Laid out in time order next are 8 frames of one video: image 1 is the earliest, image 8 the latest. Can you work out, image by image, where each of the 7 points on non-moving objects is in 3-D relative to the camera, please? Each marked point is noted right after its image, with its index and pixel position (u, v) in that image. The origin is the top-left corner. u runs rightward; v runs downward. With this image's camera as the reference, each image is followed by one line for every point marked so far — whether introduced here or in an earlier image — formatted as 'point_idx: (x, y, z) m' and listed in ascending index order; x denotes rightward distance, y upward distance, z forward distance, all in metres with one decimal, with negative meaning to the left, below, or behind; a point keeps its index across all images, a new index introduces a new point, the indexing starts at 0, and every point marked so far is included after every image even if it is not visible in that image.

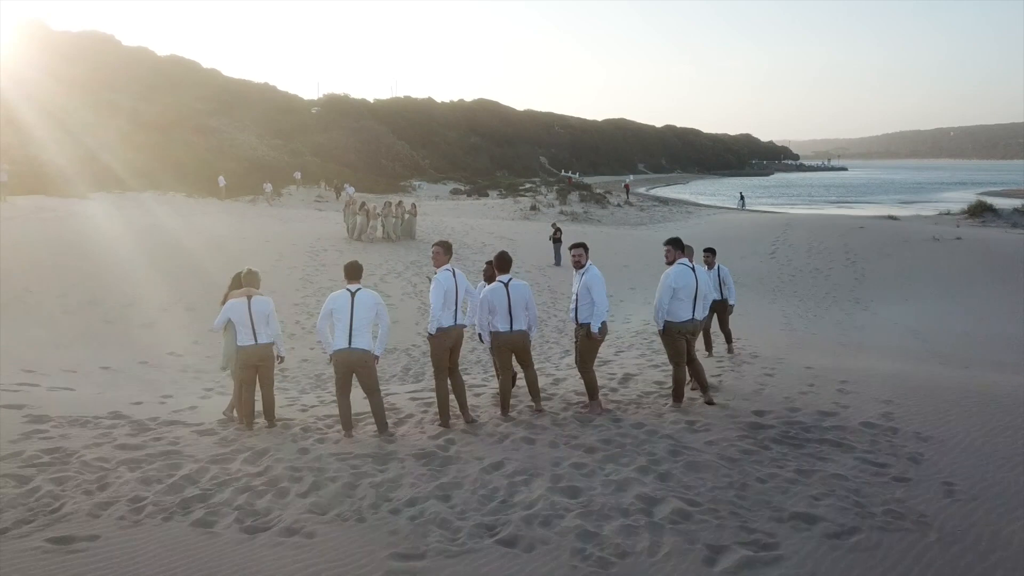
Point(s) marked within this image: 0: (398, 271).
0: (-2.1, +0.3, +14.8) m
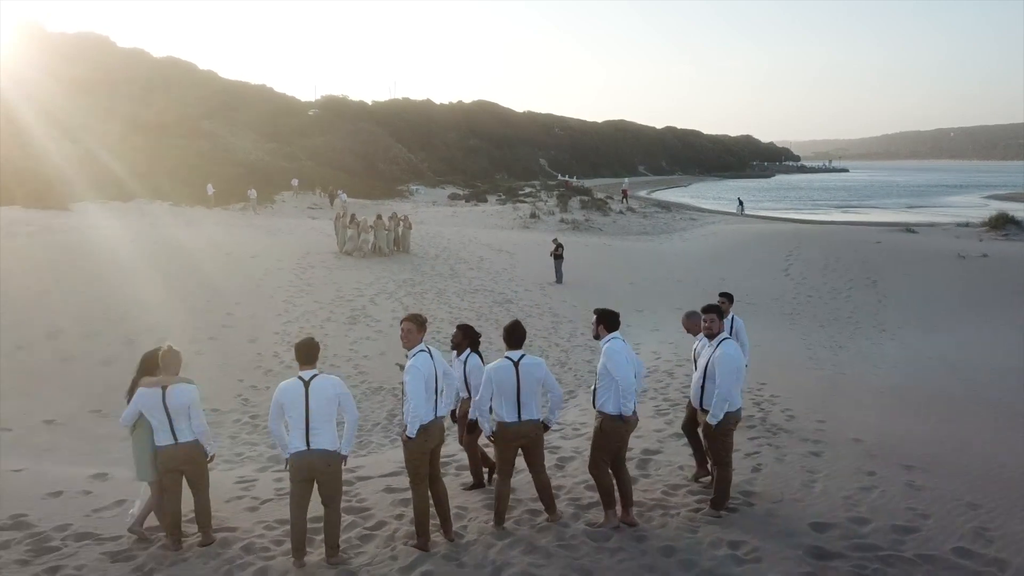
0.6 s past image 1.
0: (-2.1, 0.0, +13.9) m
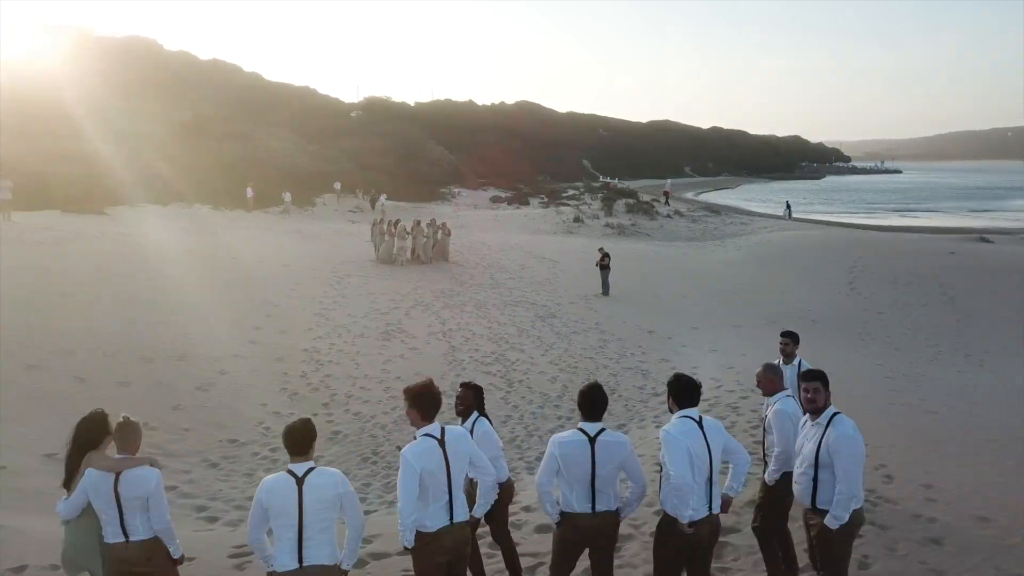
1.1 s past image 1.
0: (-1.4, -0.2, +13.2) m
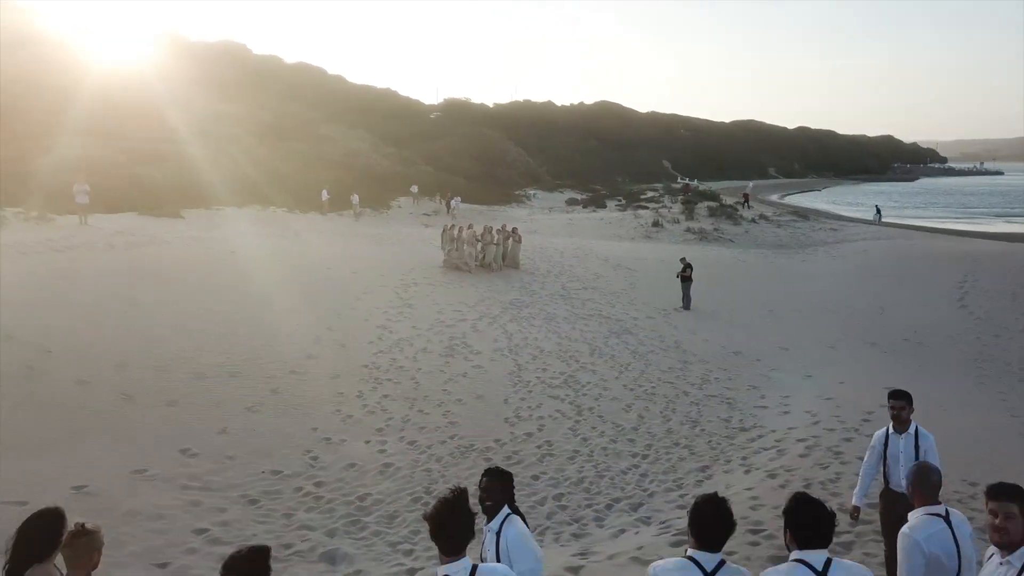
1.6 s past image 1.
0: (-0.3, -0.4, +12.6) m
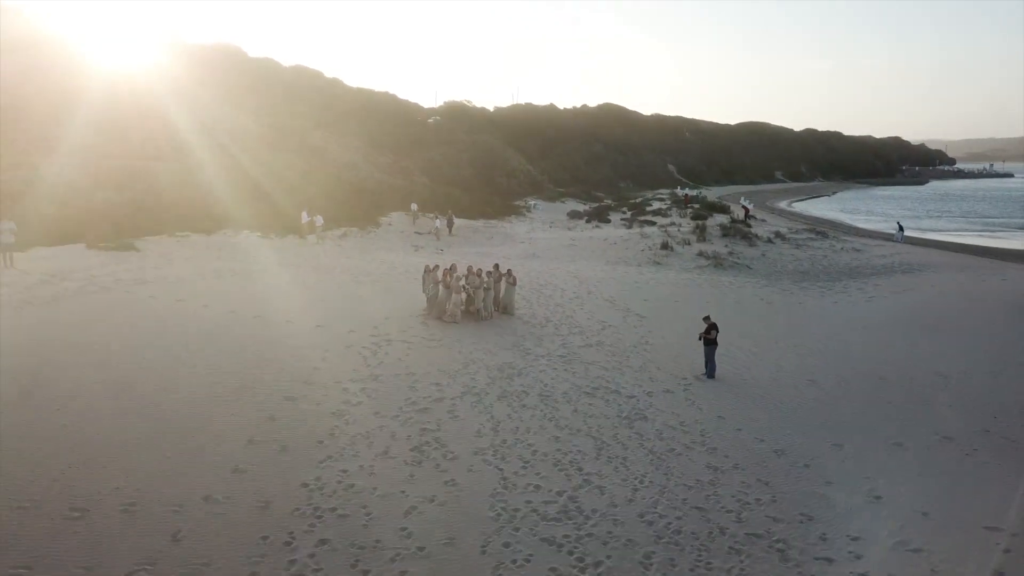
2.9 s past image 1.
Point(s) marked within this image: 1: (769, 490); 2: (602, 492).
0: (-0.4, -1.3, +10.4) m
1: (+2.5, -2.0, +7.8) m
2: (+0.9, -1.9, +7.6) m
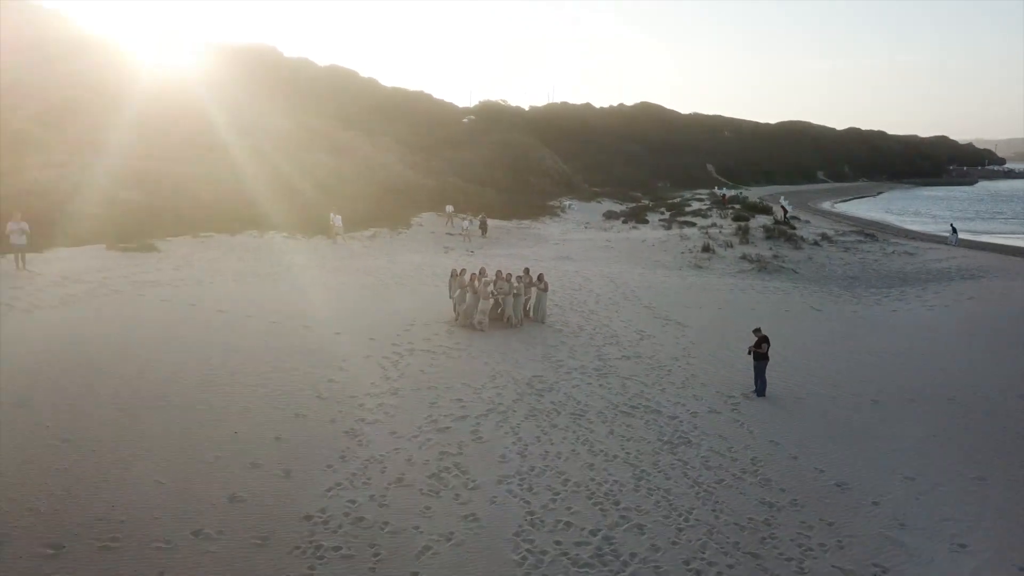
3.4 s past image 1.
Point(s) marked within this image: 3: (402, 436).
0: (-0.1, -1.4, +9.5) m
1: (+2.7, -2.1, +6.9) m
2: (+1.1, -2.0, +6.7) m
3: (-1.1, -1.6, +8.5) m
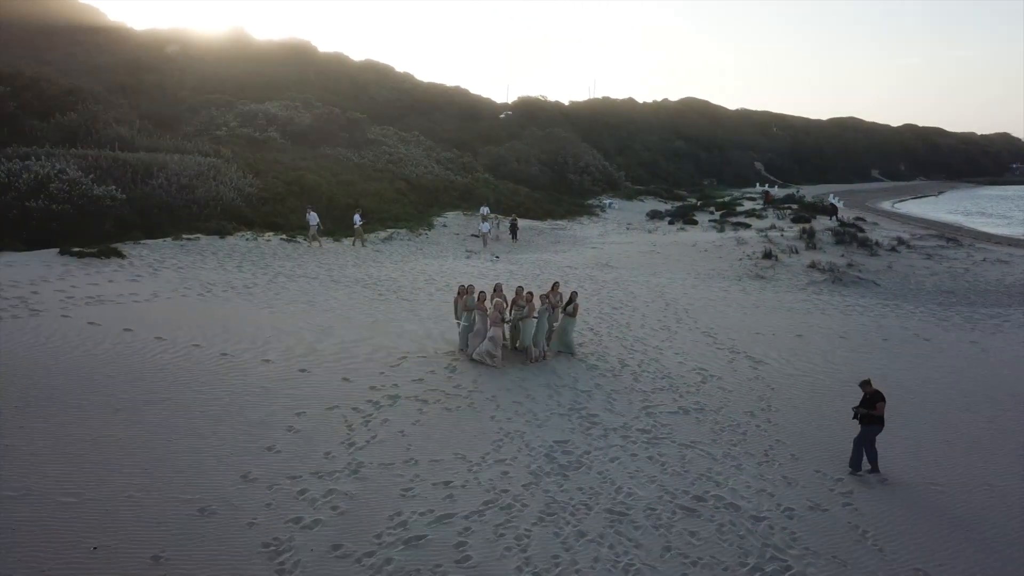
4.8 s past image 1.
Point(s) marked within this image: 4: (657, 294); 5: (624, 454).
0: (0.0, -1.7, +6.6) m
1: (+2.7, -2.4, +3.8) m
2: (+1.0, -2.3, +3.7) m
3: (-1.1, -1.9, +5.6) m
4: (+2.7, -0.1, +15.0) m
5: (+1.1, -1.5, +7.5) m
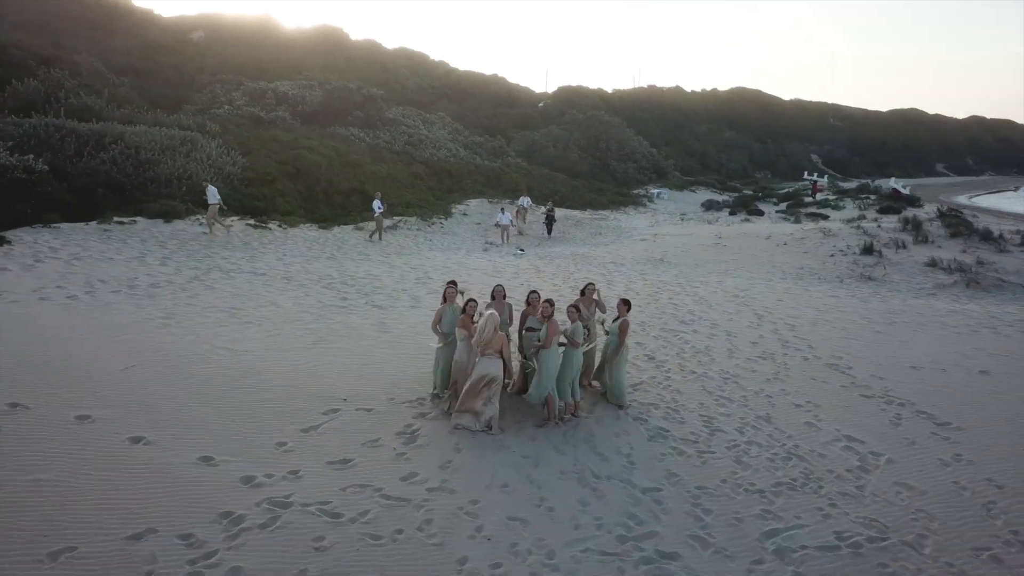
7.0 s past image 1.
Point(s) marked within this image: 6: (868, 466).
0: (-0.1, -1.7, +2.4) m
1: (+2.4, -2.5, -0.6) m
2: (+0.7, -2.4, -0.5) m
3: (-1.3, -1.9, +1.4) m
4: (+3.0, -0.2, +10.6) m
5: (+1.0, -1.6, +3.2) m
6: (+2.3, -1.2, +5.3) m
